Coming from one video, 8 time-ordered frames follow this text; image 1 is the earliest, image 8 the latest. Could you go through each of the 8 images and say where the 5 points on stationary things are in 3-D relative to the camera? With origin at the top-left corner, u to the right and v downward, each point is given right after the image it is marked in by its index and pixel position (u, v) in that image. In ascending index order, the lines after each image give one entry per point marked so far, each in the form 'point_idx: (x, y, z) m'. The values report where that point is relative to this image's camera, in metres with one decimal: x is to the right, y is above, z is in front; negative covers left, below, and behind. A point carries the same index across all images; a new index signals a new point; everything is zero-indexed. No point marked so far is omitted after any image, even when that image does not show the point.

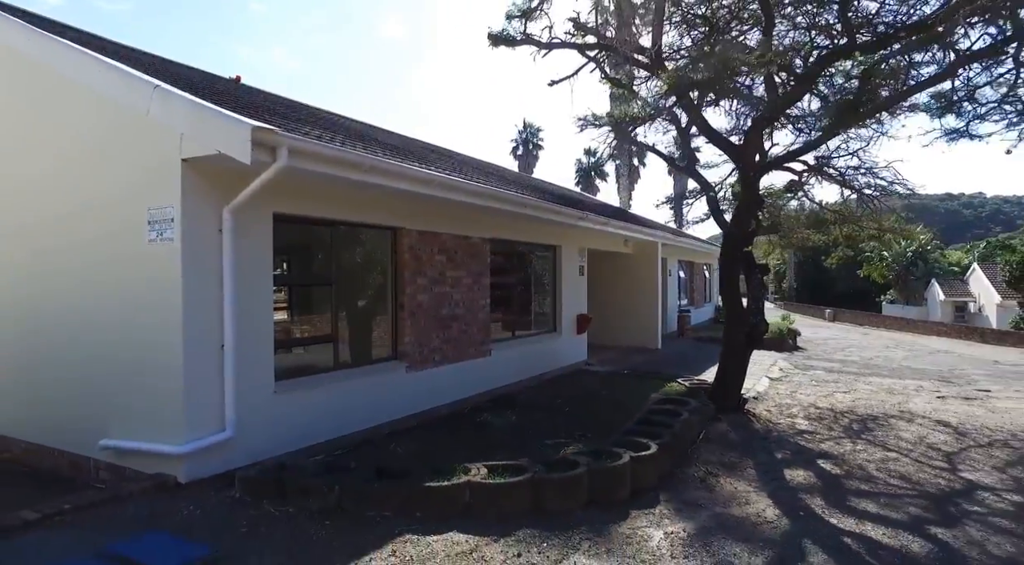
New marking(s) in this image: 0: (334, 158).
0: (-1.6, +1.1, +5.5) m
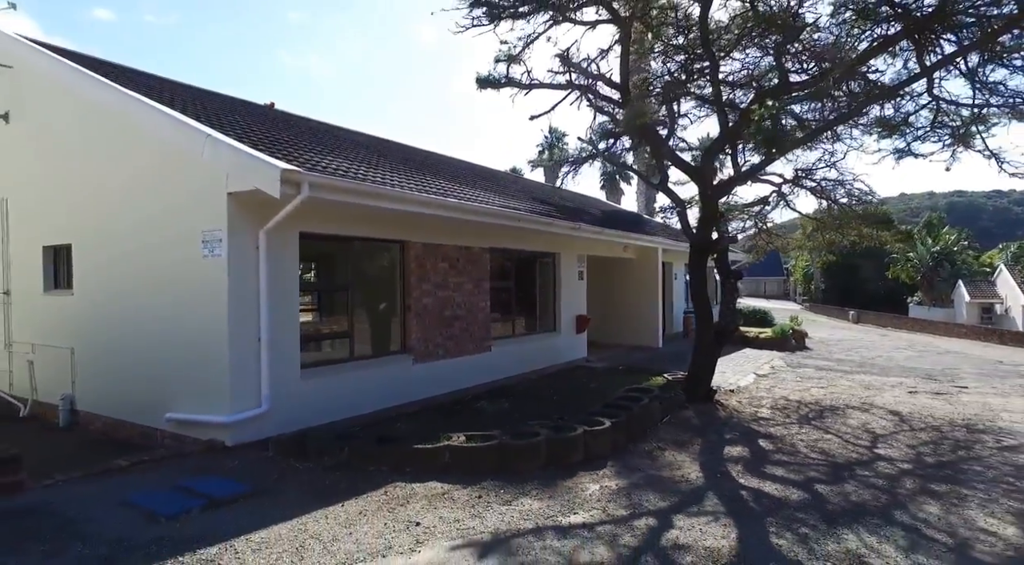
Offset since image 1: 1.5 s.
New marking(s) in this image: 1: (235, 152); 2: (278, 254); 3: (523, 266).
0: (-1.8, +1.0, +6.8) m
1: (-2.8, +1.3, +6.3) m
2: (-2.7, +0.3, +7.0) m
3: (+0.2, +0.3, +12.1) m
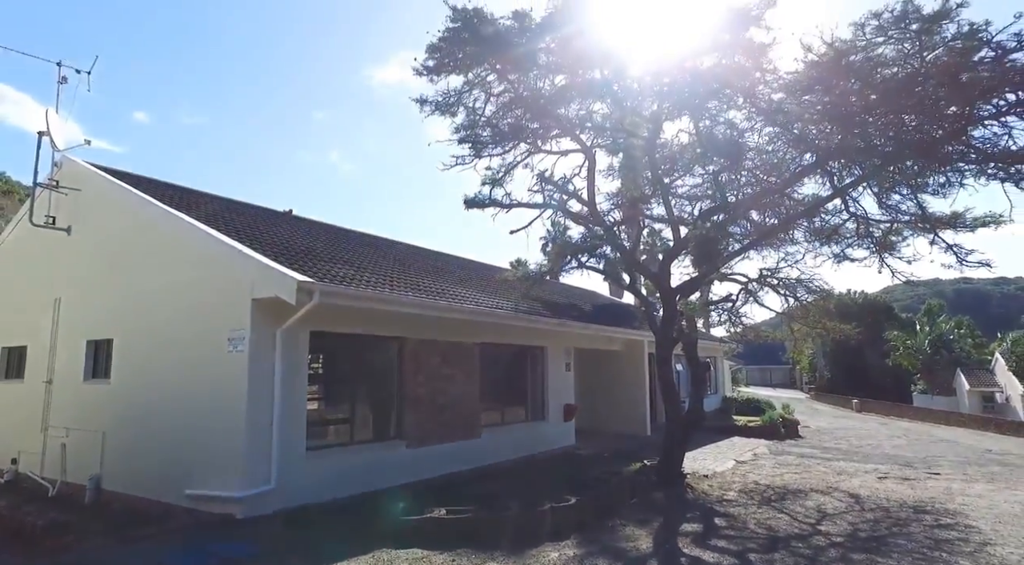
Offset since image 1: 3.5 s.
0: (-2.1, -0.2, +8.1) m
1: (-3.1, +0.2, +7.6) m
2: (-2.9, -0.9, +8.2) m
3: (0.0, -1.6, +13.2) m
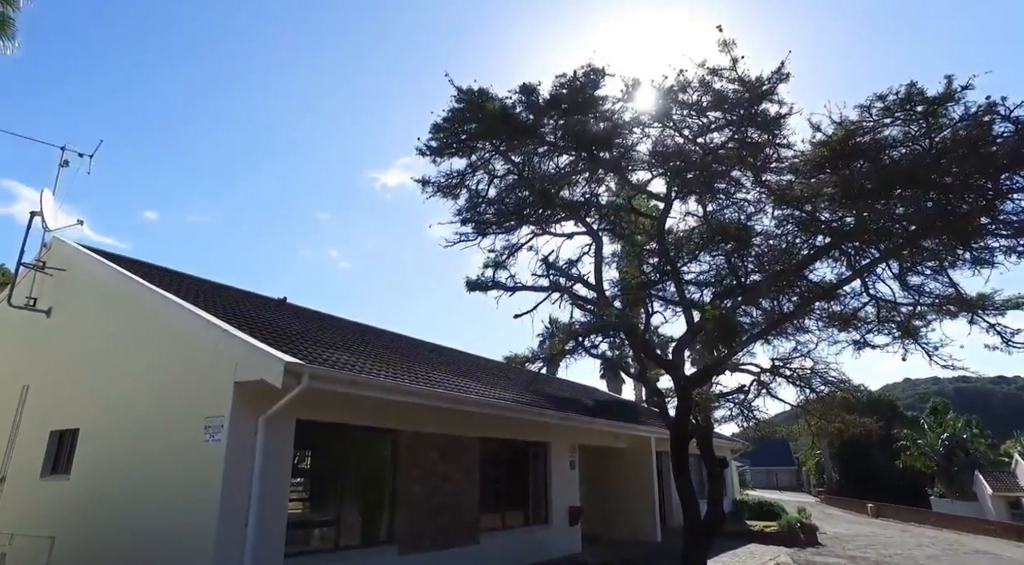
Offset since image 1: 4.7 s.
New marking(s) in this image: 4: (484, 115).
0: (-2.0, -1.2, +7.5) m
1: (-3.0, -0.7, +7.0) m
2: (-2.9, -1.9, +7.5) m
3: (+0.1, -3.4, +12.3) m
4: (-0.3, +2.6, +9.2) m
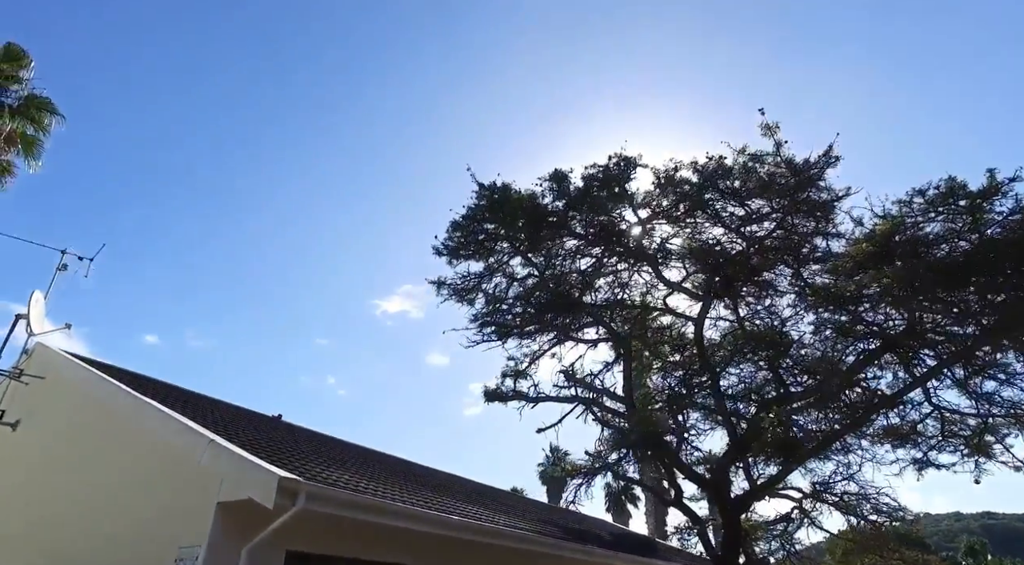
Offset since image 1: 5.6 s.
0: (-1.7, -2.3, +6.4) m
1: (-2.7, -1.7, +6.1) m
2: (-2.6, -3.0, +6.3) m
3: (+0.3, -5.5, +10.7) m
4: (0.0, +1.1, +8.9) m
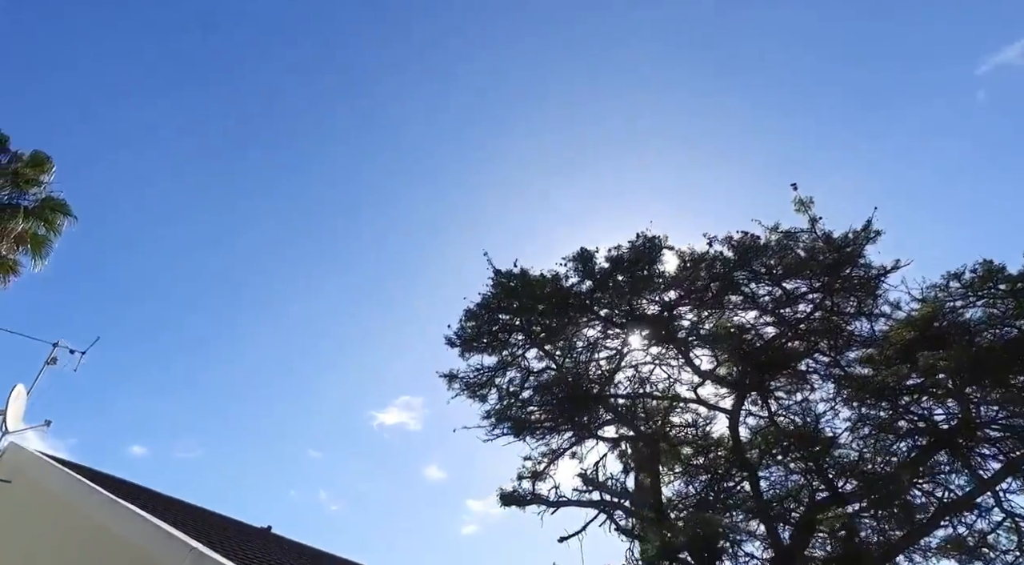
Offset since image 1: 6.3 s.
0: (-1.5, -3.1, +5.5) m
1: (-2.5, -2.5, +5.3) m
2: (-2.3, -3.7, +5.3) m
3: (+0.6, -6.9, +9.2) m
4: (+0.2, -0.2, +8.6) m
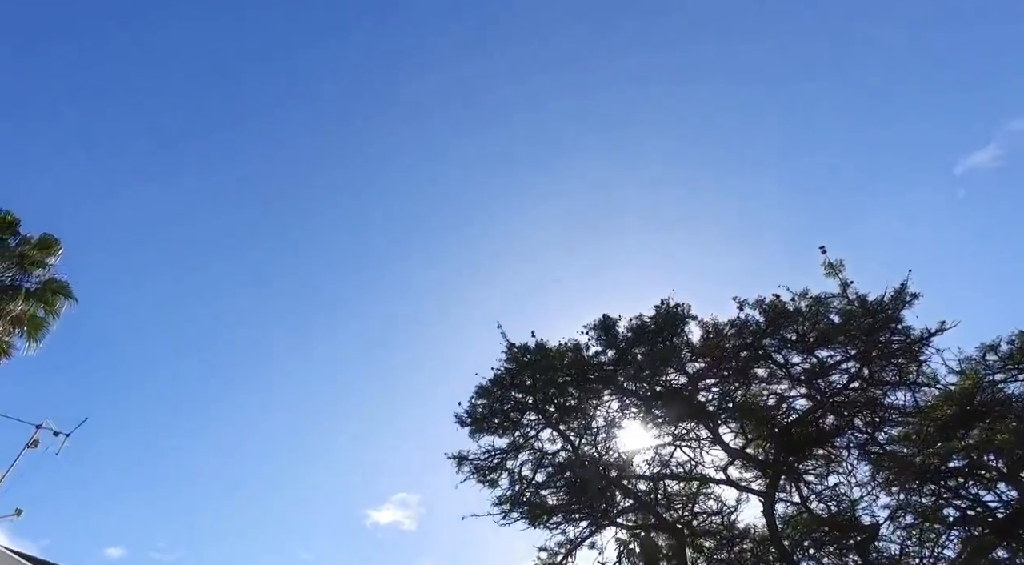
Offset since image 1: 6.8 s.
0: (-1.3, -3.6, +4.8) m
1: (-2.3, -3.0, +4.6) m
2: (-2.2, -4.2, +4.4) m
3: (+0.7, -8.0, +7.8) m
4: (+0.4, -1.2, +8.2) m
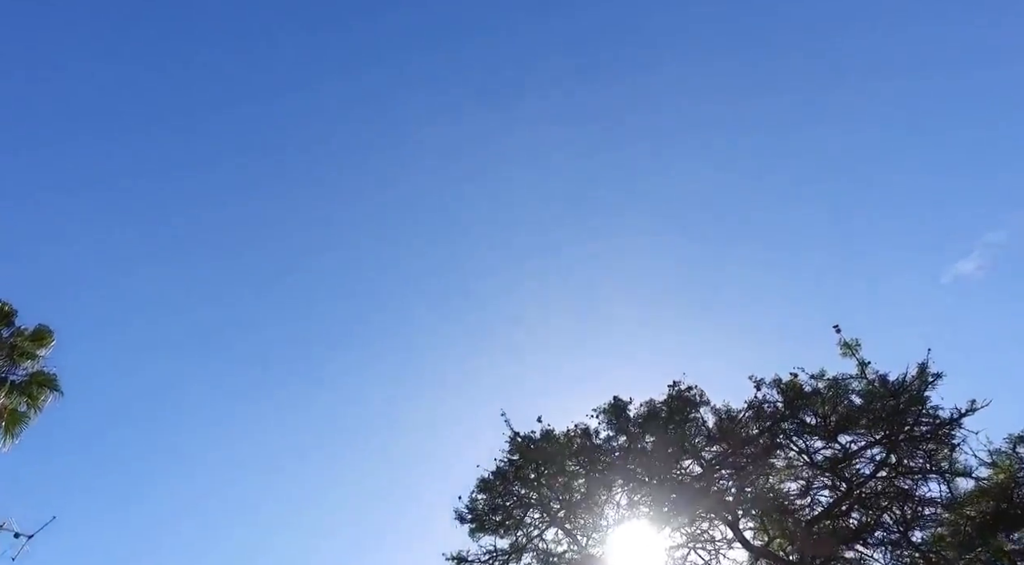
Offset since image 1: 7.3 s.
0: (-1.3, -4.1, +4.0) m
1: (-2.3, -3.5, +4.0) m
2: (-2.1, -4.7, +3.5) m
3: (+0.7, -8.9, +6.3) m
4: (+0.4, -2.3, +7.8) m
